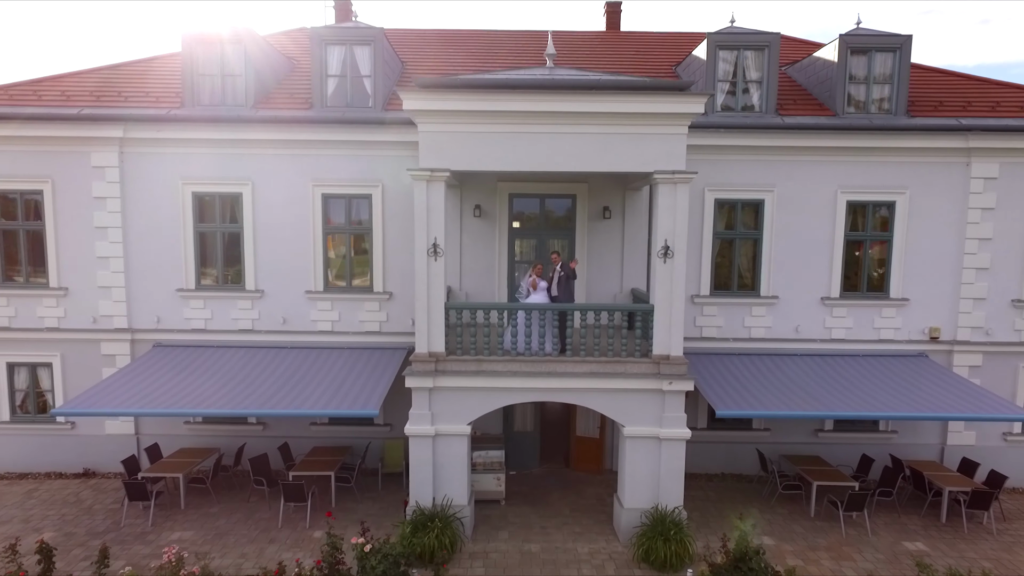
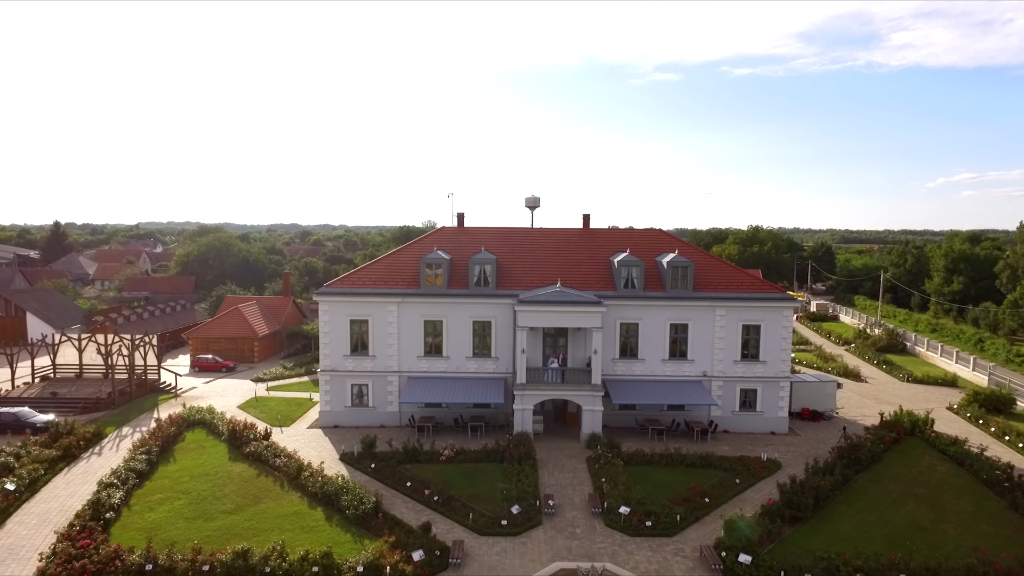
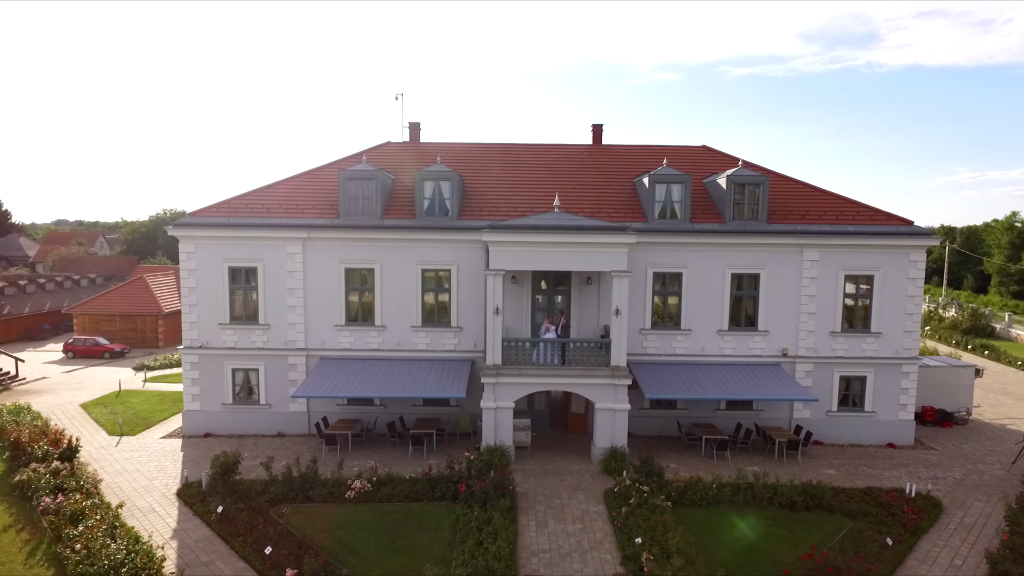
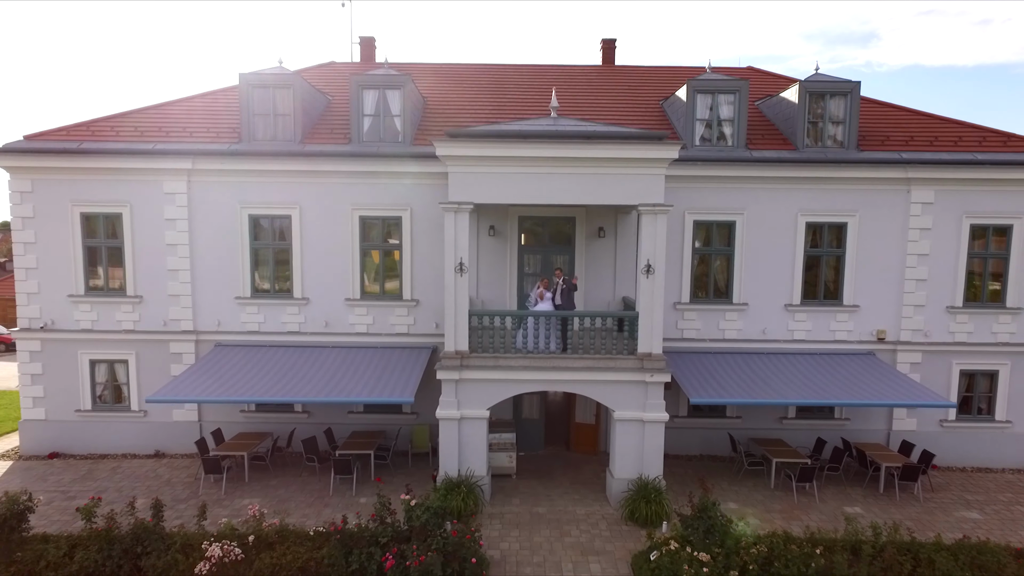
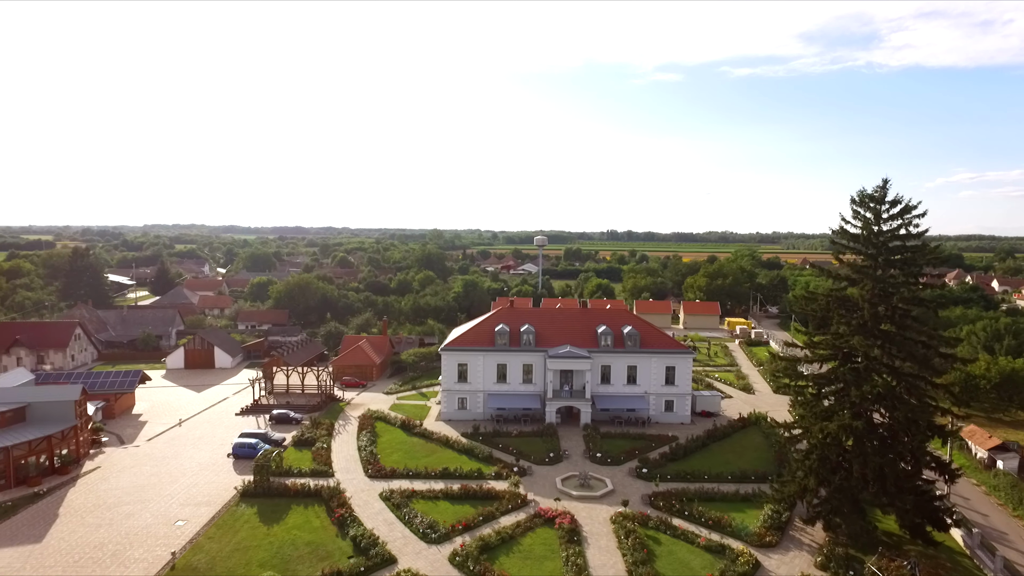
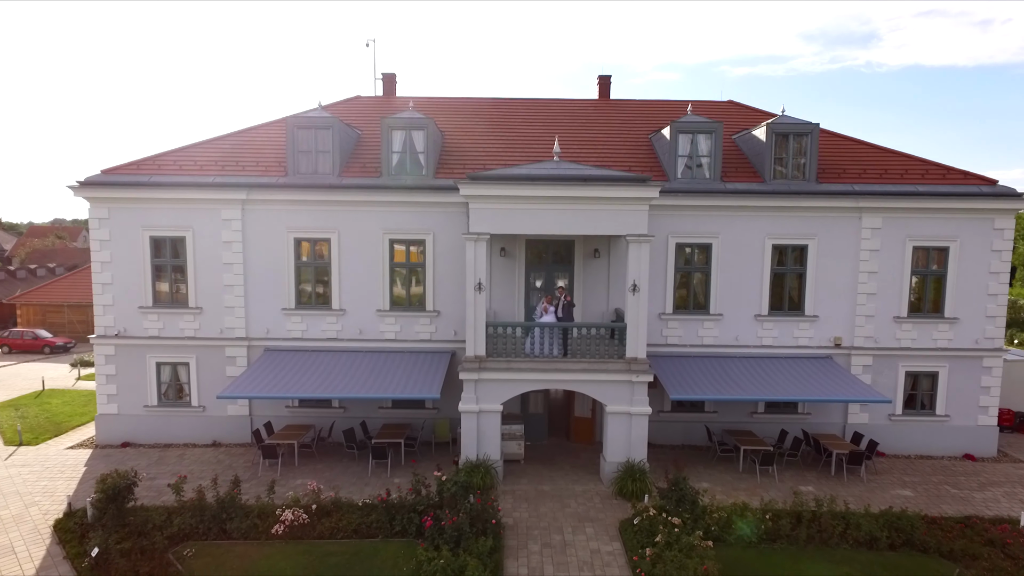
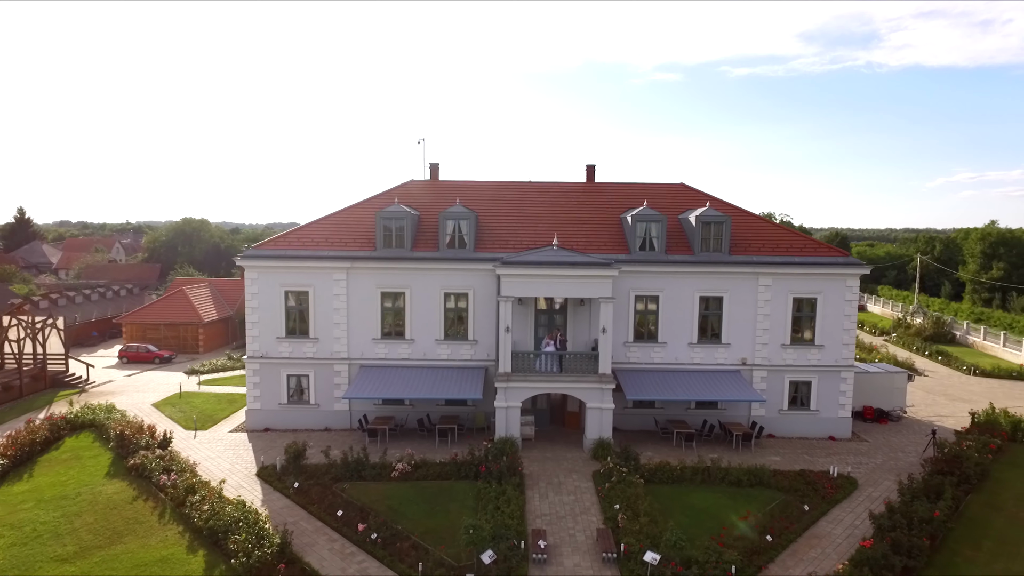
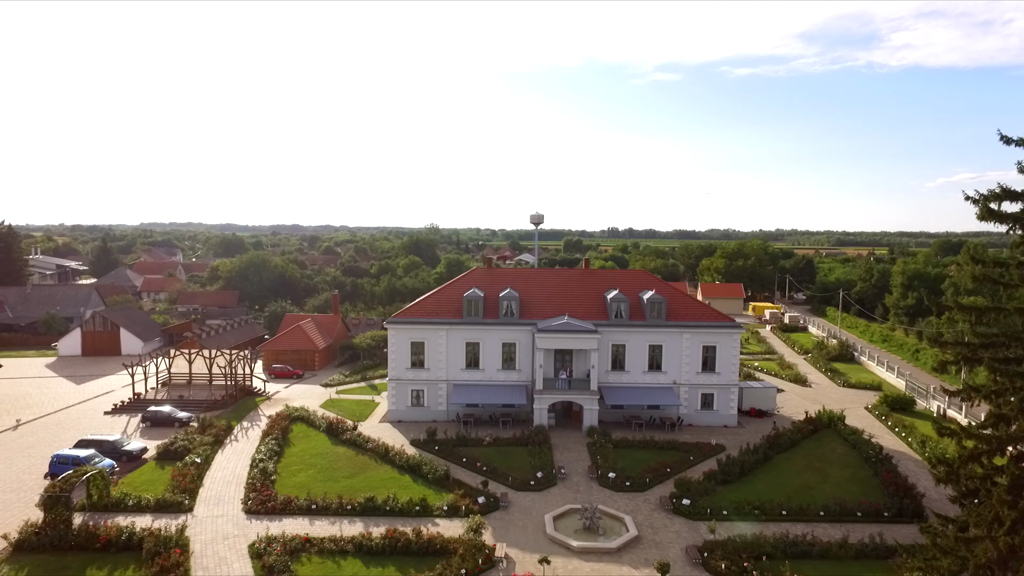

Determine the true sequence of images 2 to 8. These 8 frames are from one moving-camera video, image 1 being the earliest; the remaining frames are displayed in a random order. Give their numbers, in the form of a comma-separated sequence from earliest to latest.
4, 6, 3, 7, 2, 8, 5
